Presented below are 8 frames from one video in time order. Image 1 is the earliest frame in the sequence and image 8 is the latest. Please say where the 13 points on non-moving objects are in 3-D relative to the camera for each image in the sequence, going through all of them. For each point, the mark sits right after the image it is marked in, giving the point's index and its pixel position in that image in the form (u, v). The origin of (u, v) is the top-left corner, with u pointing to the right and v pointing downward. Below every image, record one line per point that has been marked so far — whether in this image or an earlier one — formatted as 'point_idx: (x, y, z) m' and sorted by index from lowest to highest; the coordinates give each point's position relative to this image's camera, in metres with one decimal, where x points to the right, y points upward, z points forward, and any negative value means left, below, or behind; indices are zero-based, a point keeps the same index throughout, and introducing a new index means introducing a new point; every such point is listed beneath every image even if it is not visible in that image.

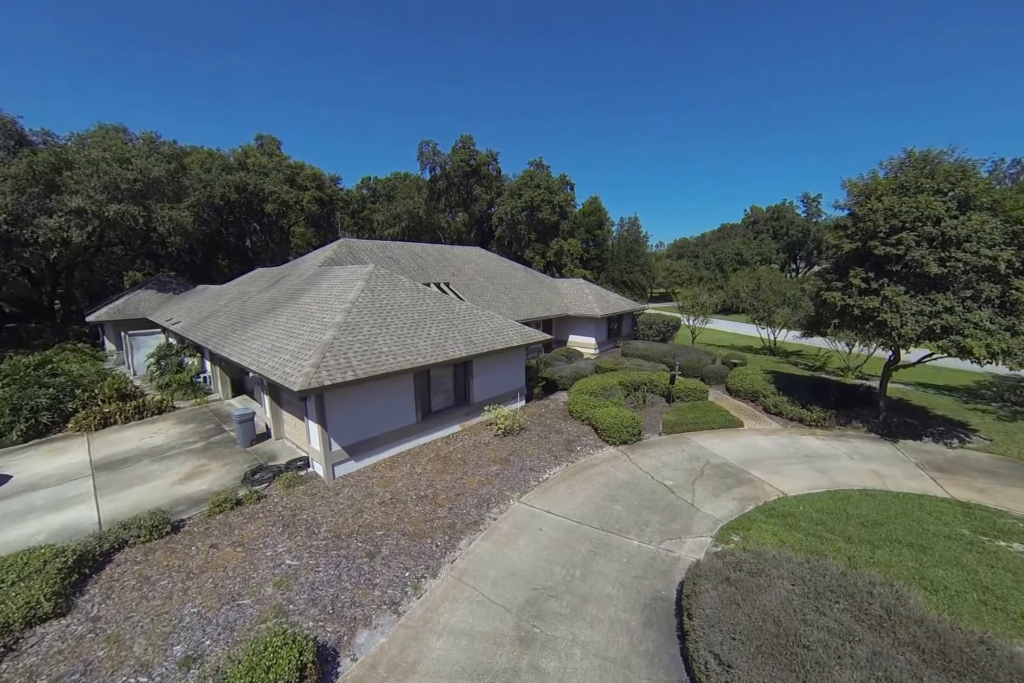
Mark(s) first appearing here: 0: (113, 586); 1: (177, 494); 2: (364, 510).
0: (-6.5, -4.0, +6.6) m
1: (-7.8, -3.6, +9.4) m
2: (-3.0, -3.6, +8.5) m
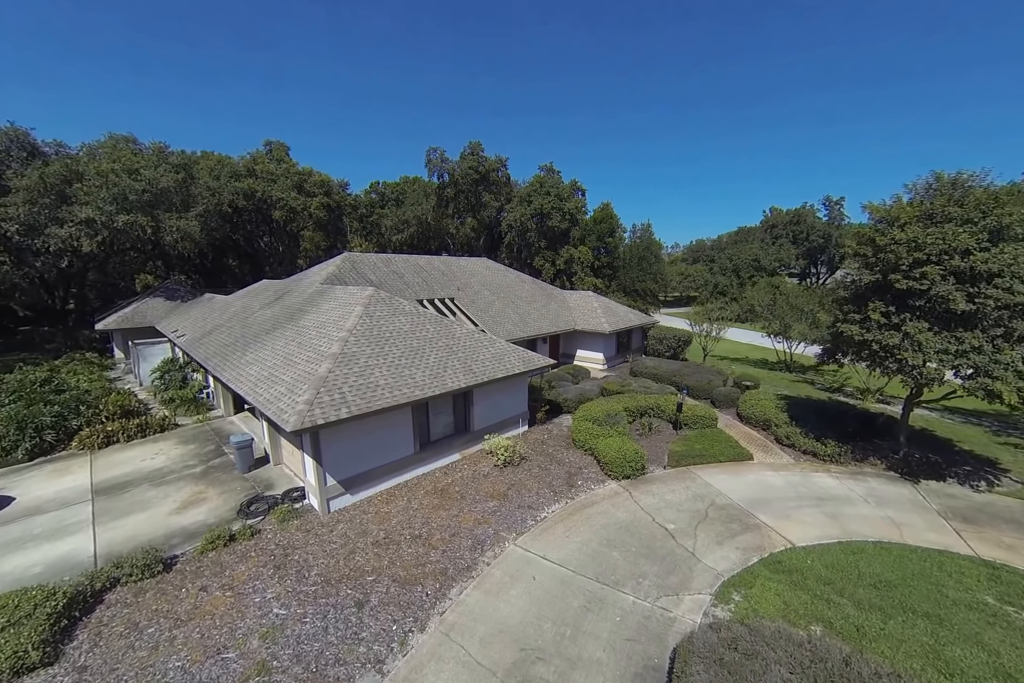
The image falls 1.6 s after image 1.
0: (-6.7, -4.8, +6.6) m
1: (-7.9, -4.3, +9.4) m
2: (-3.2, -4.4, +8.4) m
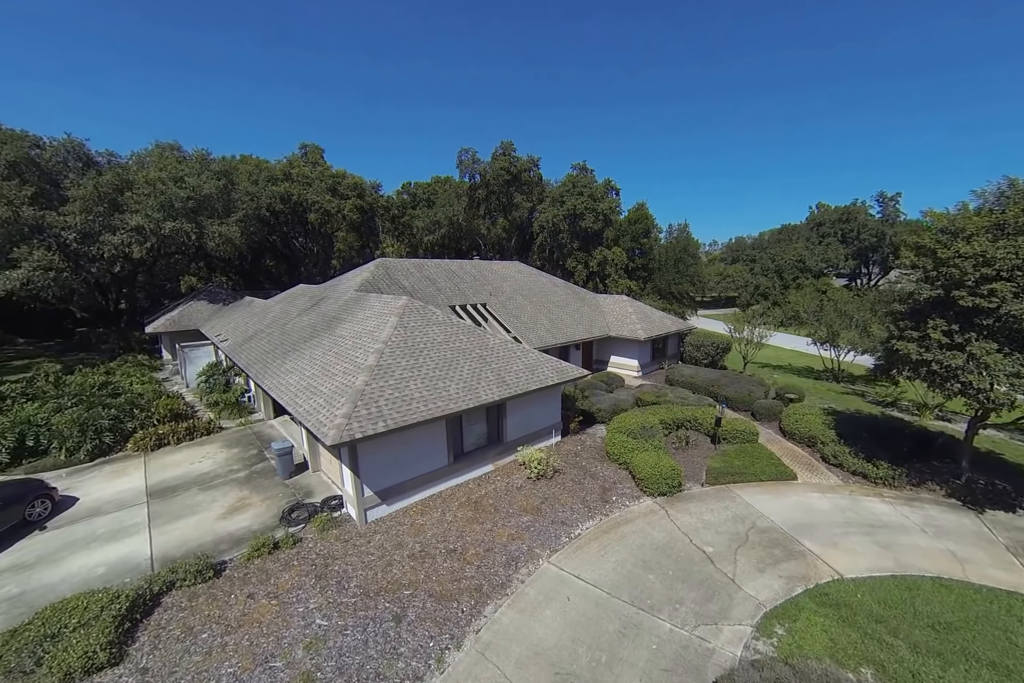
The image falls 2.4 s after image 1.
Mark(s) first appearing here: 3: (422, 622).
0: (-6.1, -5.1, +7.0) m
1: (-7.1, -4.6, +9.9) m
2: (-2.5, -4.7, +8.6) m
3: (-1.6, -5.1, +7.3) m
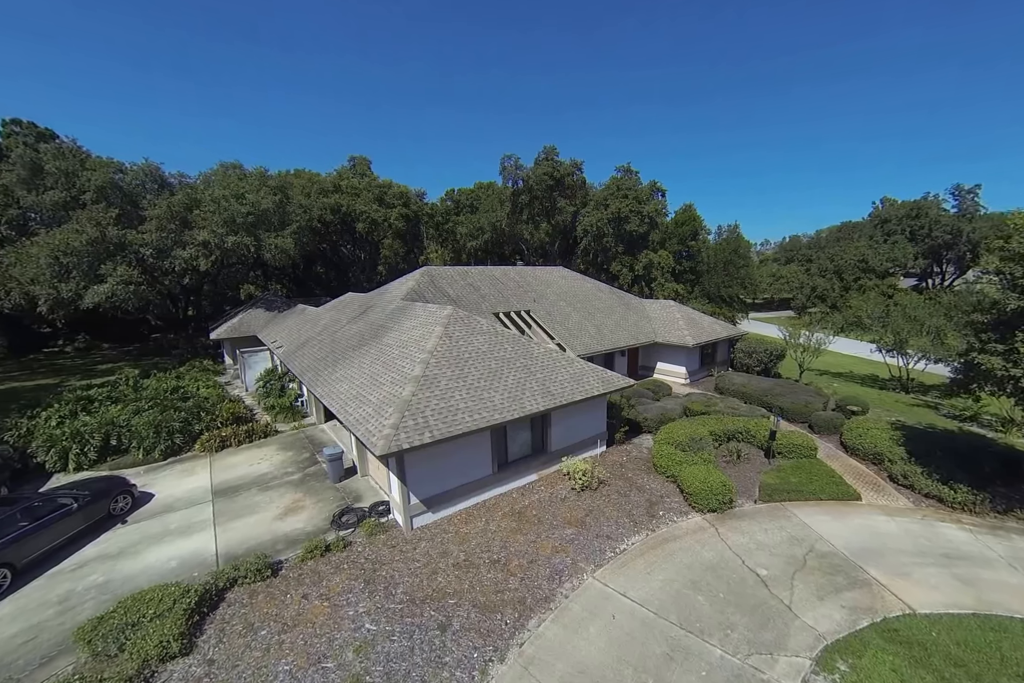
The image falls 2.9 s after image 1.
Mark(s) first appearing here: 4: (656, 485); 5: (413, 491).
0: (-5.4, -5.4, +7.5) m
1: (-6.1, -4.9, +10.5) m
2: (-1.6, -5.0, +8.8) m
3: (-0.8, -5.3, +7.4) m
4: (+4.2, -4.1, +11.7) m
5: (-2.4, -3.7, +10.0) m
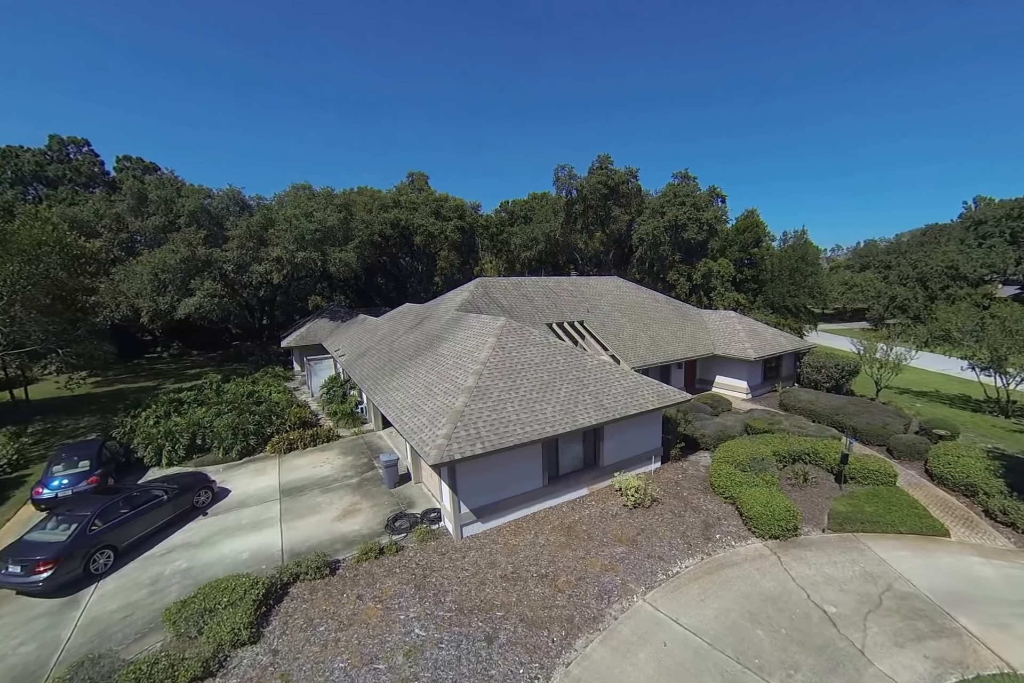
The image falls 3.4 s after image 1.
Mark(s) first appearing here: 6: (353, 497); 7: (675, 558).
0: (-4.5, -5.6, +8.1) m
1: (-4.8, -5.2, +11.2) m
2: (-0.6, -5.3, +8.9) m
3: (0.0, -5.6, +7.4) m
4: (+5.5, -4.5, +11.2) m
5: (-1.3, -4.0, +10.2) m
6: (-5.0, -4.9, +12.8) m
7: (+3.8, -5.0, +9.5) m
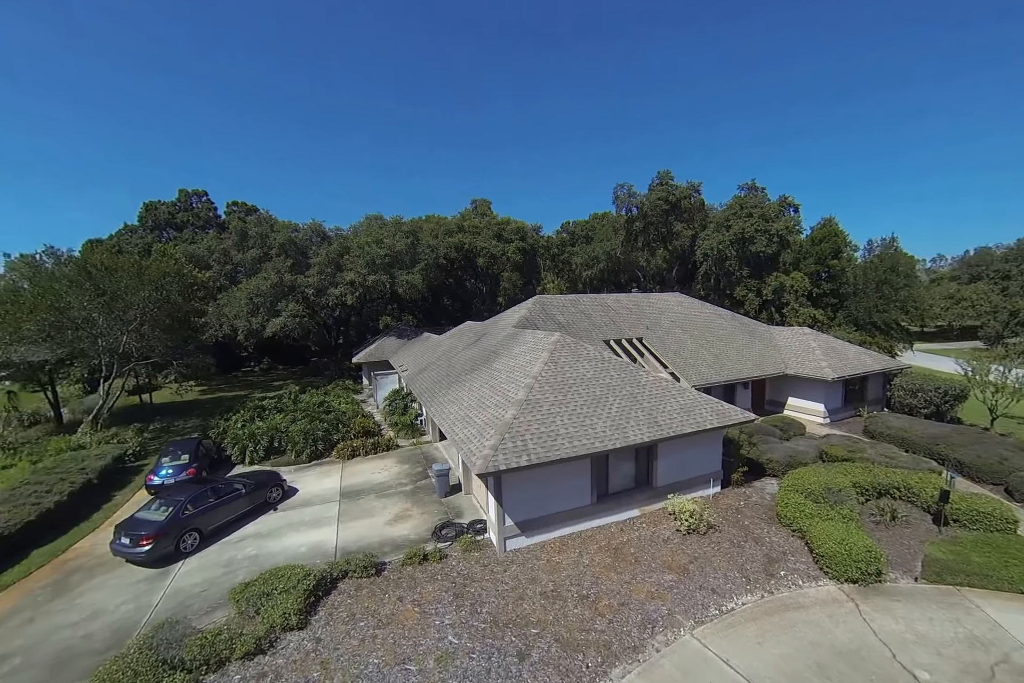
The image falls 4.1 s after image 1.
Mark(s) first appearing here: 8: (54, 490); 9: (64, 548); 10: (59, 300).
0: (-3.8, -5.8, +8.6) m
1: (-3.6, -5.5, +11.6) m
2: (+0.2, -5.5, +8.8) m
3: (+0.5, -5.8, +7.2) m
4: (+6.6, -4.9, +10.1) m
5: (-0.3, -4.3, +10.2) m
6: (-3.6, -5.3, +13.3) m
7: (+4.6, -5.3, +8.6) m
8: (-16.3, -5.3, +14.3) m
9: (-13.9, -6.5, +12.6) m
10: (-22.3, +2.1, +19.8) m
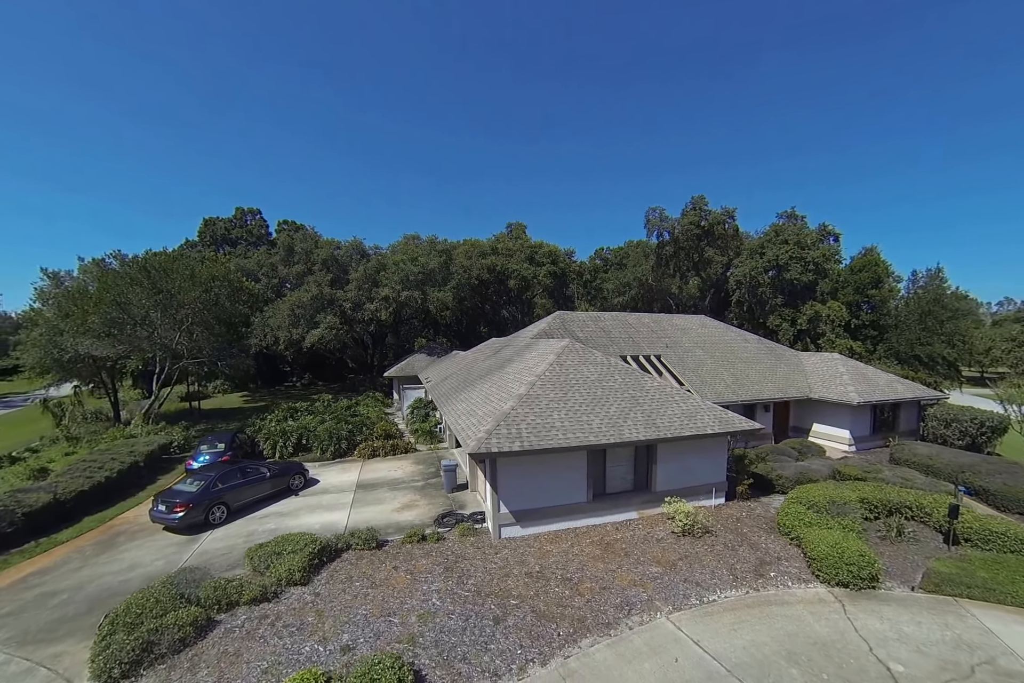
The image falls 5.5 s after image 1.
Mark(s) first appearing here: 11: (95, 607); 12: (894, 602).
0: (-4.1, -5.4, +9.3) m
1: (-3.7, -5.4, +12.4) m
2: (-0.1, -5.3, +9.2) m
3: (+0.1, -5.4, +7.5) m
4: (+6.4, -5.0, +10.0) m
5: (-0.4, -4.2, +10.8) m
6: (-3.5, -5.3, +14.0) m
7: (+4.3, -5.2, +8.6) m
8: (-16.1, -5.0, +16.2) m
9: (-13.9, -6.1, +14.1) m
10: (-21.3, +2.1, +22.7) m
11: (-9.5, -6.0, +9.2) m
12: (+7.5, -5.2, +8.0) m
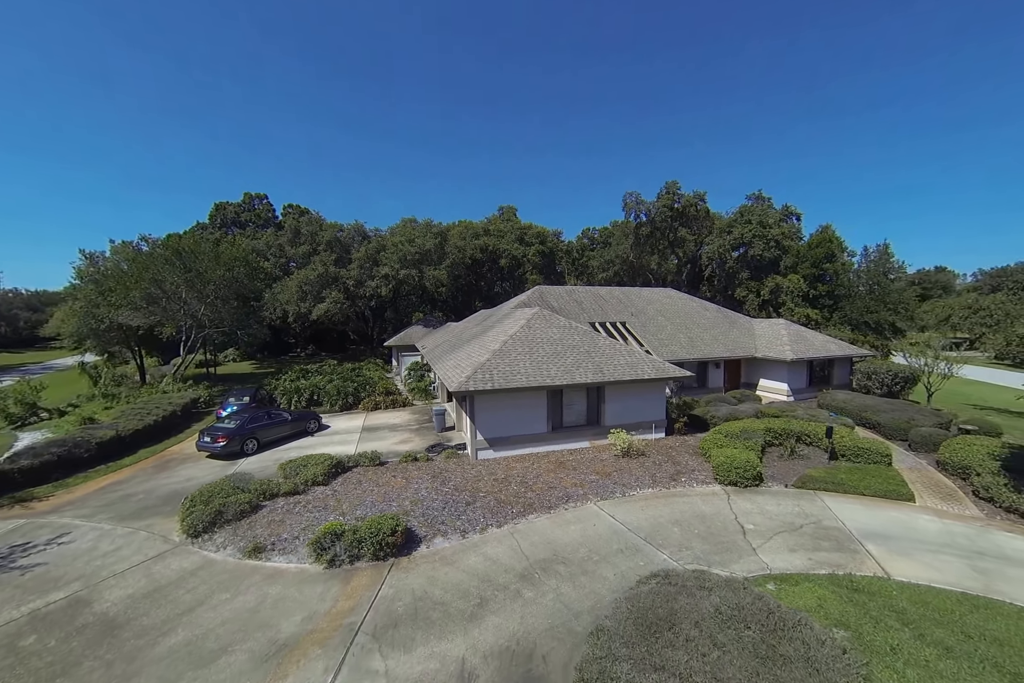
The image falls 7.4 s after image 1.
0: (-4.9, -4.1, +12.0) m
1: (-4.5, -4.0, +15.1) m
2: (-0.9, -4.1, +11.8) m
3: (-0.8, -4.3, +10.2) m
4: (+5.6, -3.8, +12.6) m
5: (-1.2, -2.9, +13.4) m
6: (-4.3, -3.8, +16.7) m
7: (+3.4, -4.1, +11.3) m
8: (-16.9, -3.3, +18.9) m
9: (-14.7, -4.5, +16.9) m
10: (-22.0, +4.2, +25.1) m
11: (-10.3, -4.7, +12.0) m
12: (+6.7, -4.0, +10.6) m
